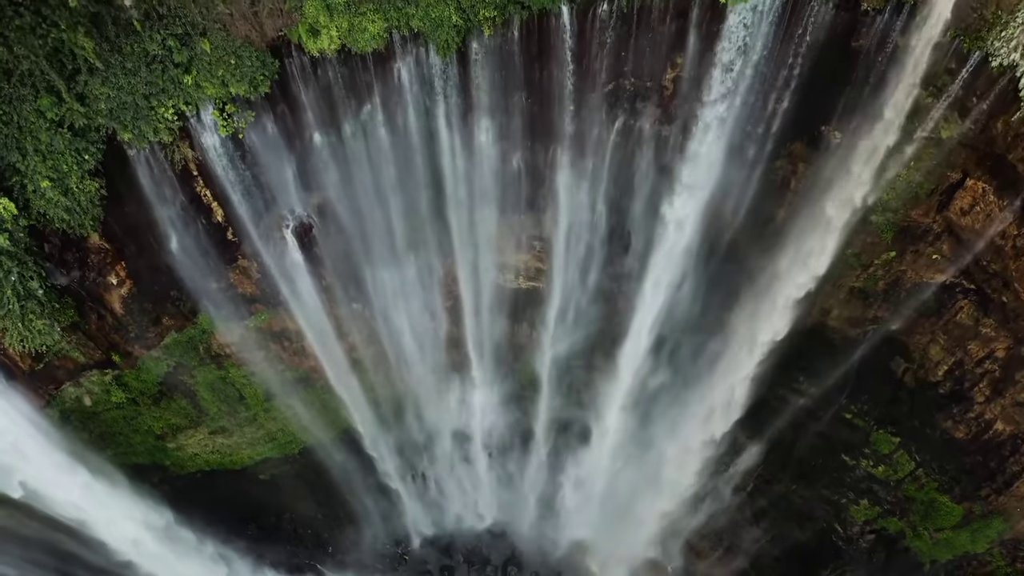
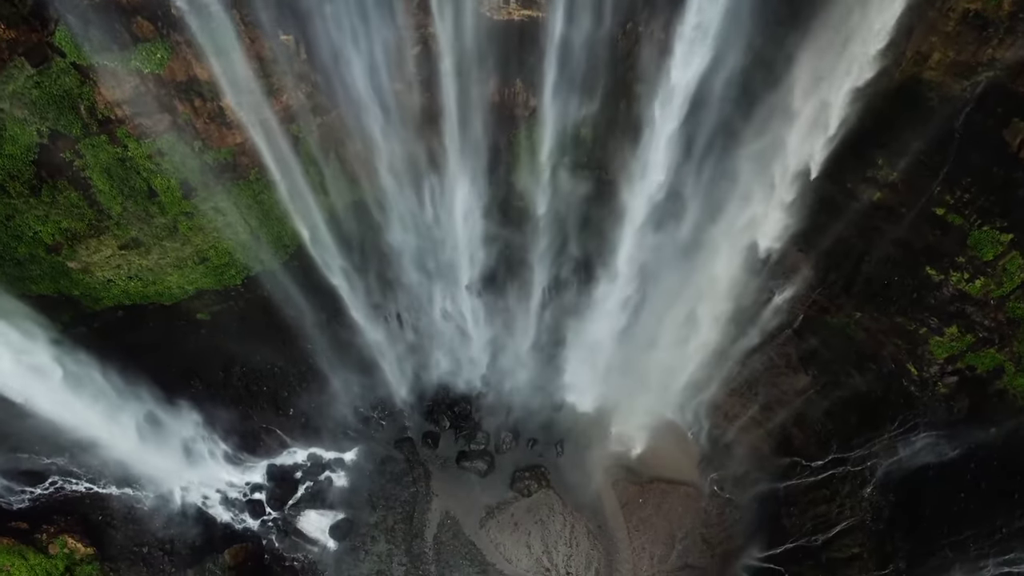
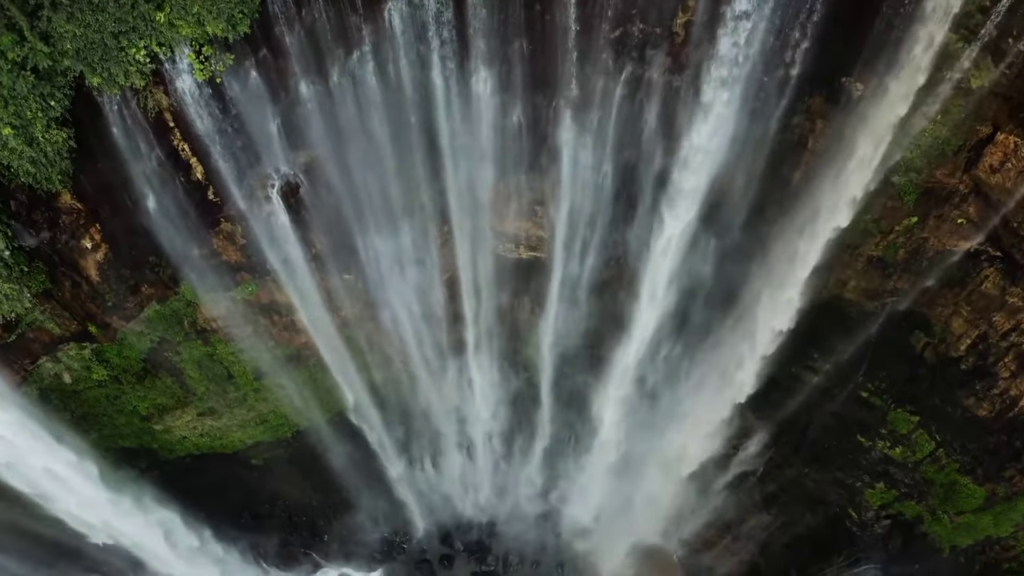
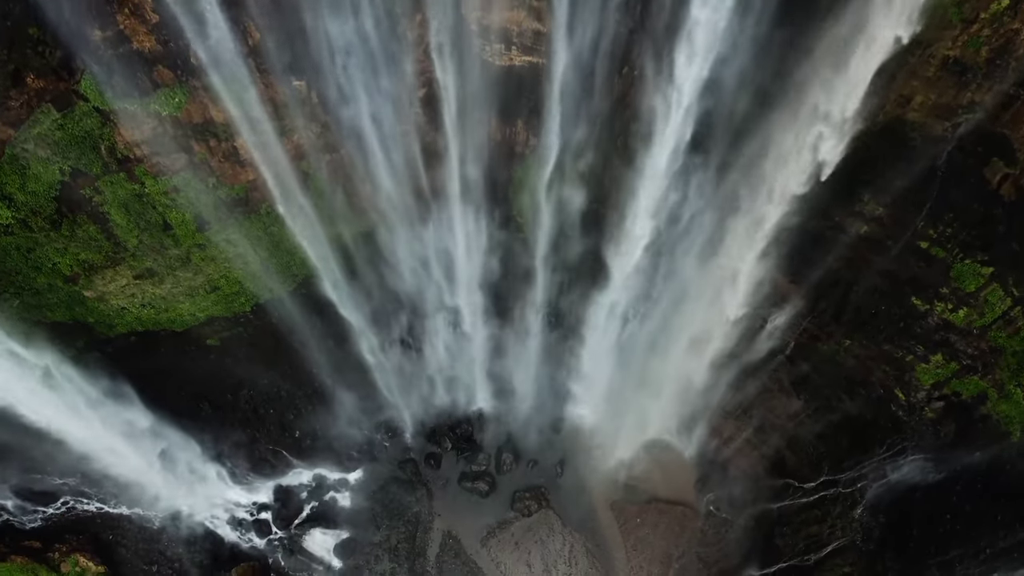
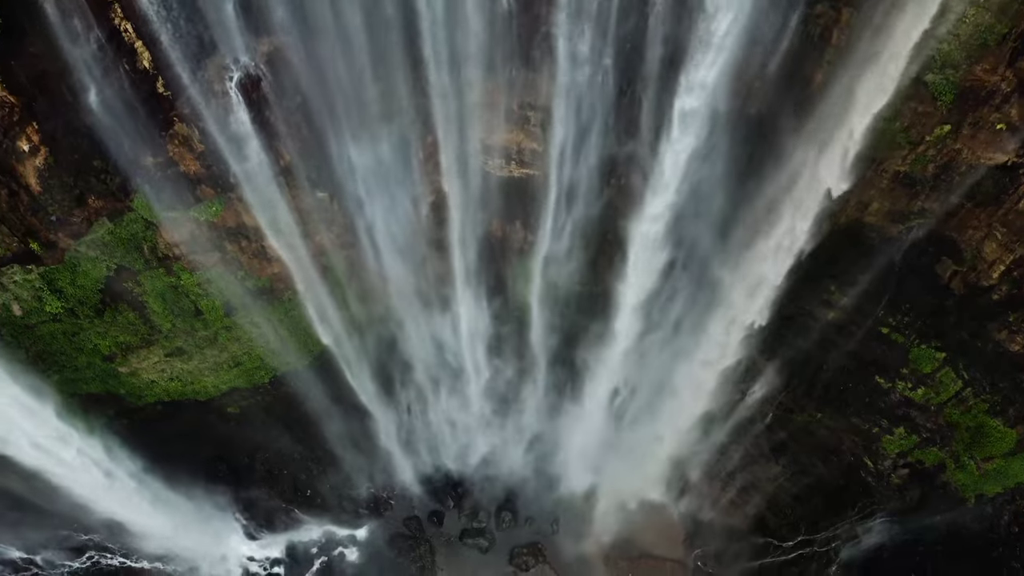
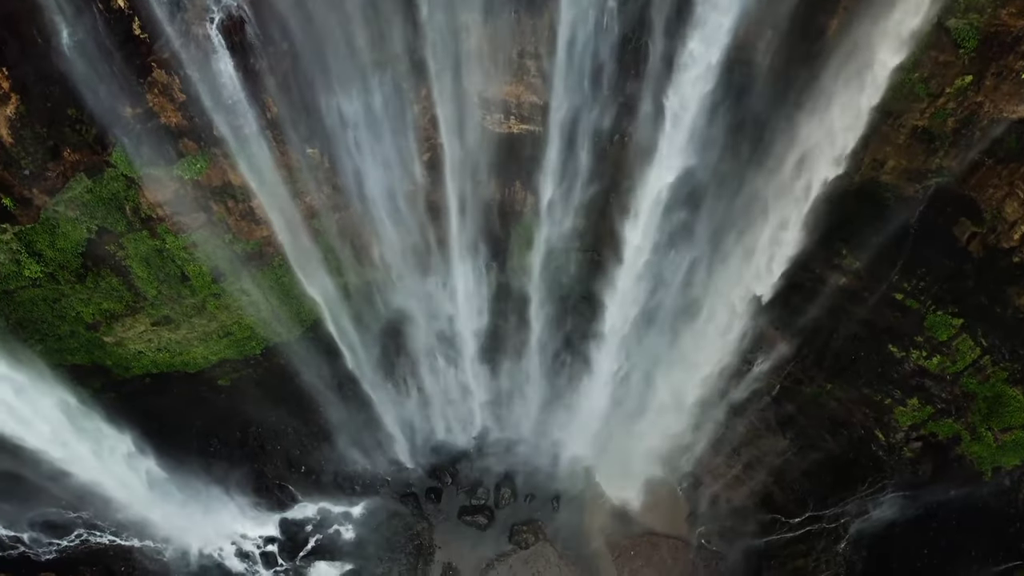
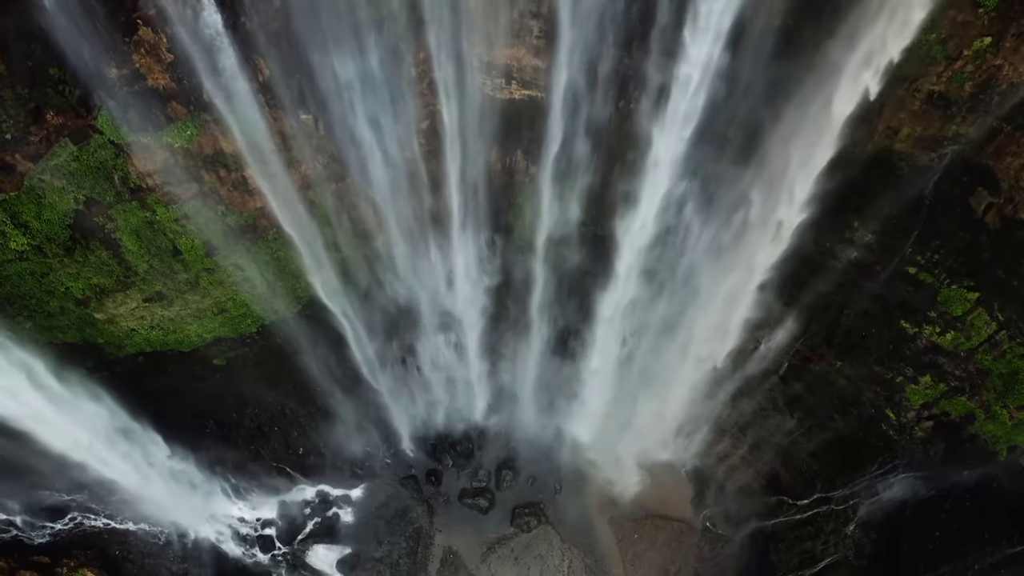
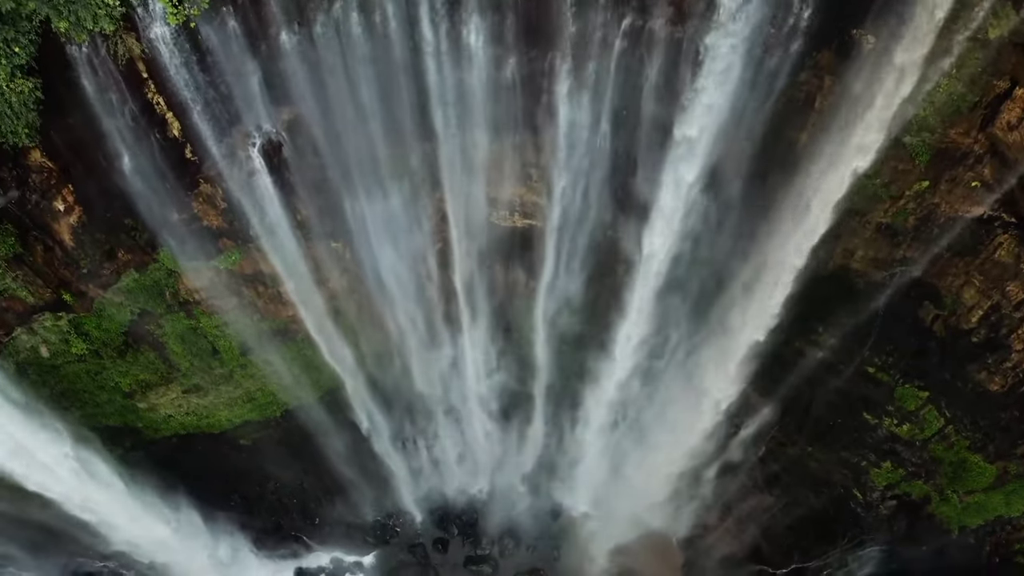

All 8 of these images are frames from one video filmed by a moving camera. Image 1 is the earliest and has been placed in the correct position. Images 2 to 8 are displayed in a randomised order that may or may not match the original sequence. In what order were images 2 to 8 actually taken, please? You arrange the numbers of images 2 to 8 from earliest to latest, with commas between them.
3, 8, 5, 6, 7, 4, 2
